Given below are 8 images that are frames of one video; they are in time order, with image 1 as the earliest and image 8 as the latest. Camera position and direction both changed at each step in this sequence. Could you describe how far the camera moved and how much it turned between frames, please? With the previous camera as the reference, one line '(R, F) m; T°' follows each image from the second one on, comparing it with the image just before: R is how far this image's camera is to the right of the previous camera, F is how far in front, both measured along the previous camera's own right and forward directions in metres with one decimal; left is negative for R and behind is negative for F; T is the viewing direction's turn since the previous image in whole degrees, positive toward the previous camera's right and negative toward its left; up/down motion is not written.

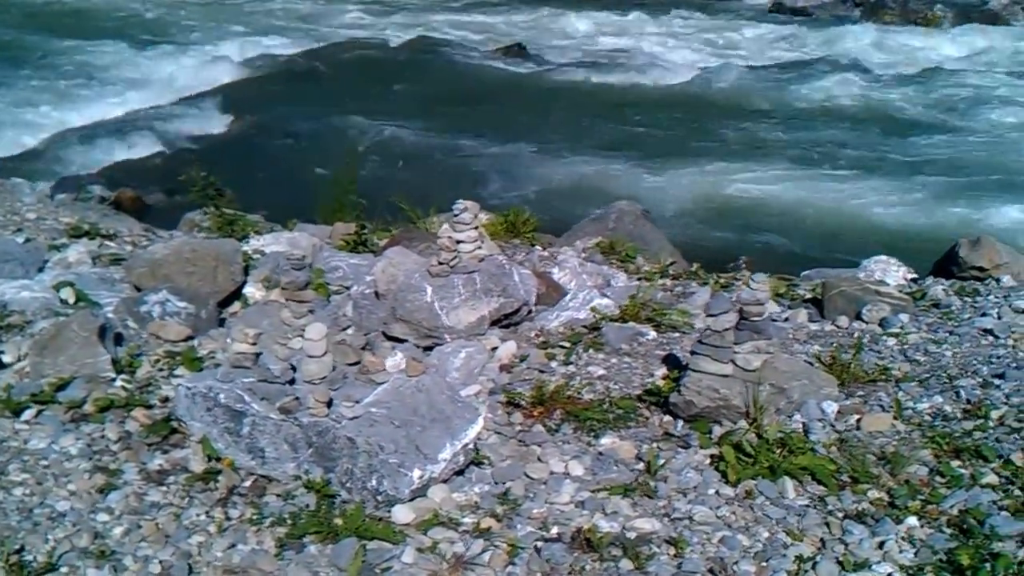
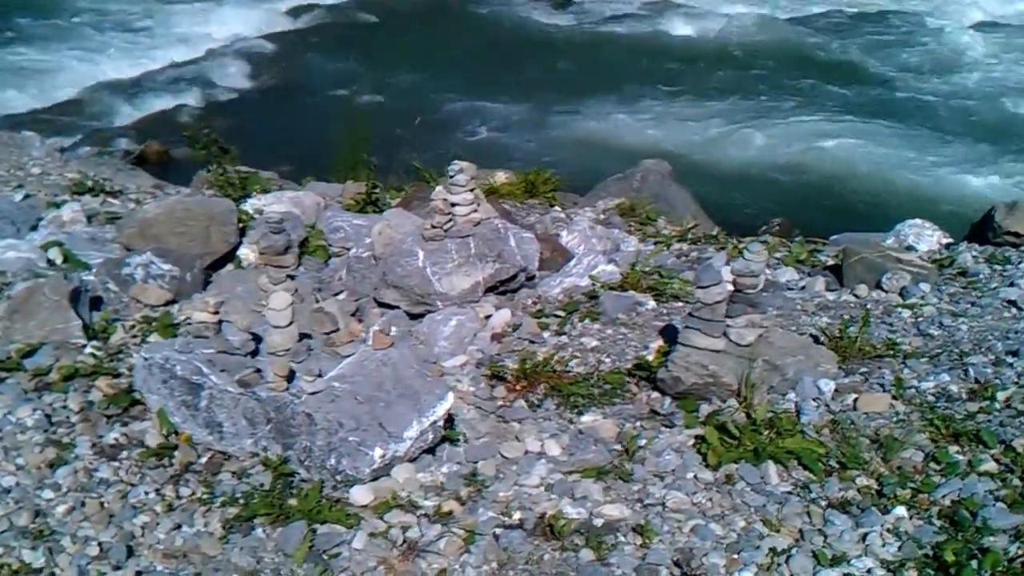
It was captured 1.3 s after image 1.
(+0.3, +0.2) m; -2°
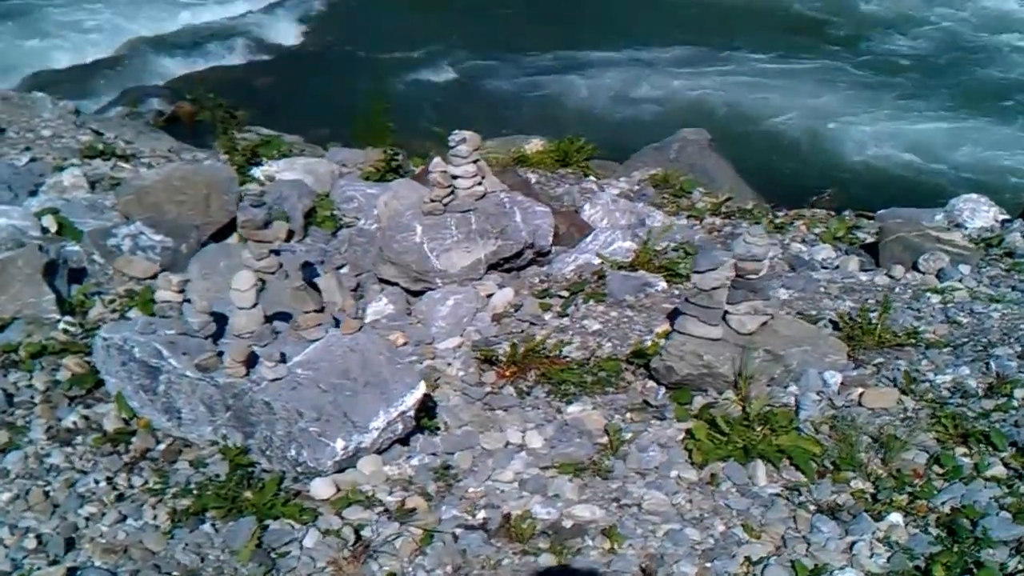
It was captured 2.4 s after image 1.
(+0.4, +0.3) m; -3°
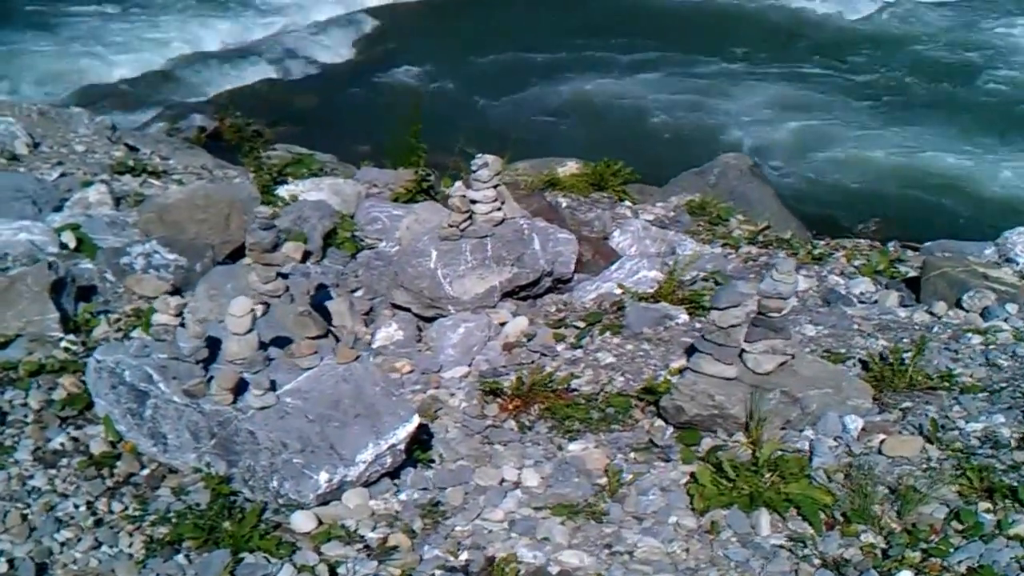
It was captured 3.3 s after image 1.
(+0.2, +0.2) m; -3°
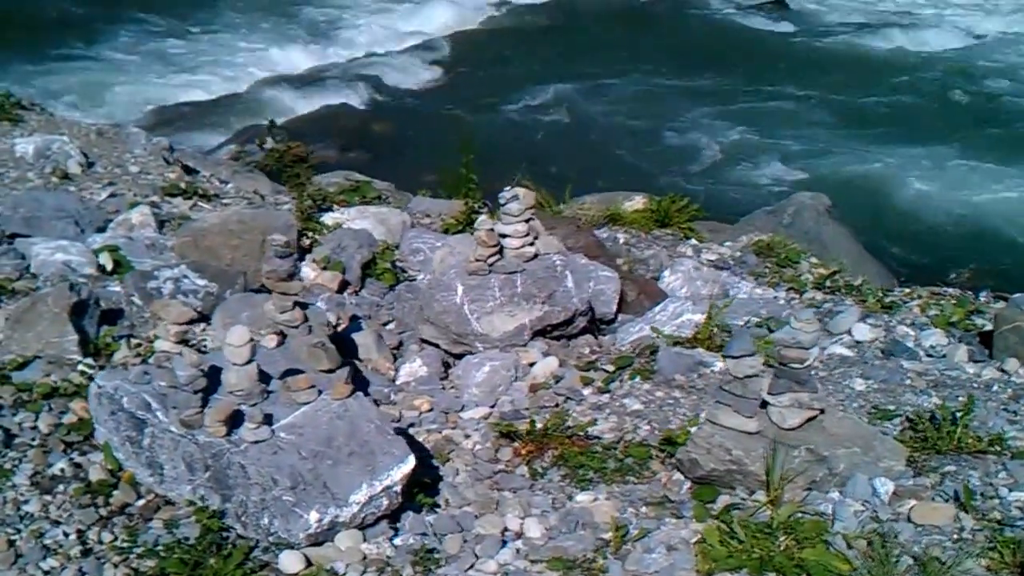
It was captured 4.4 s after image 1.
(+0.3, +0.2) m; -4°
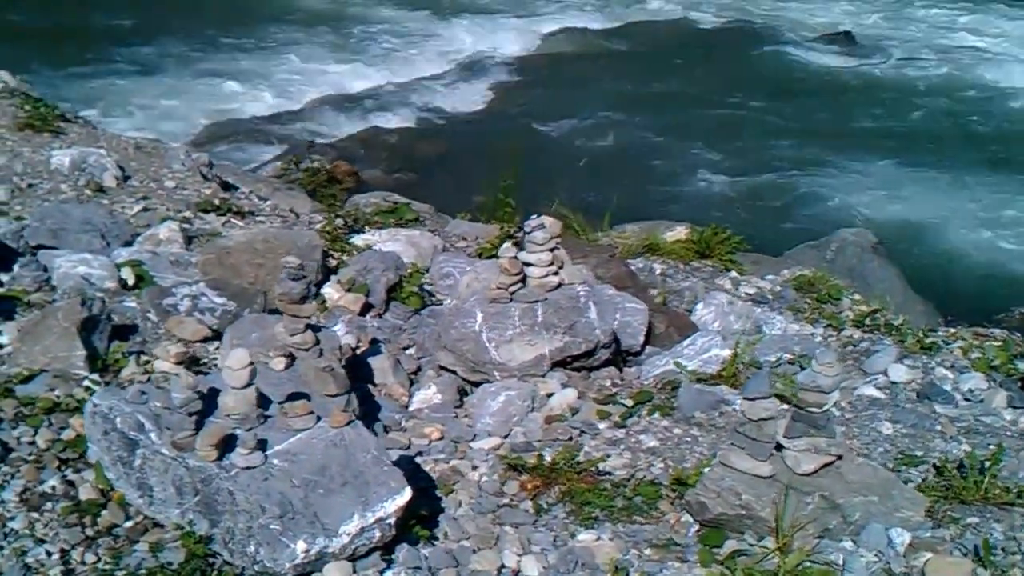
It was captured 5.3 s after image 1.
(+0.2, +0.1) m; -3°
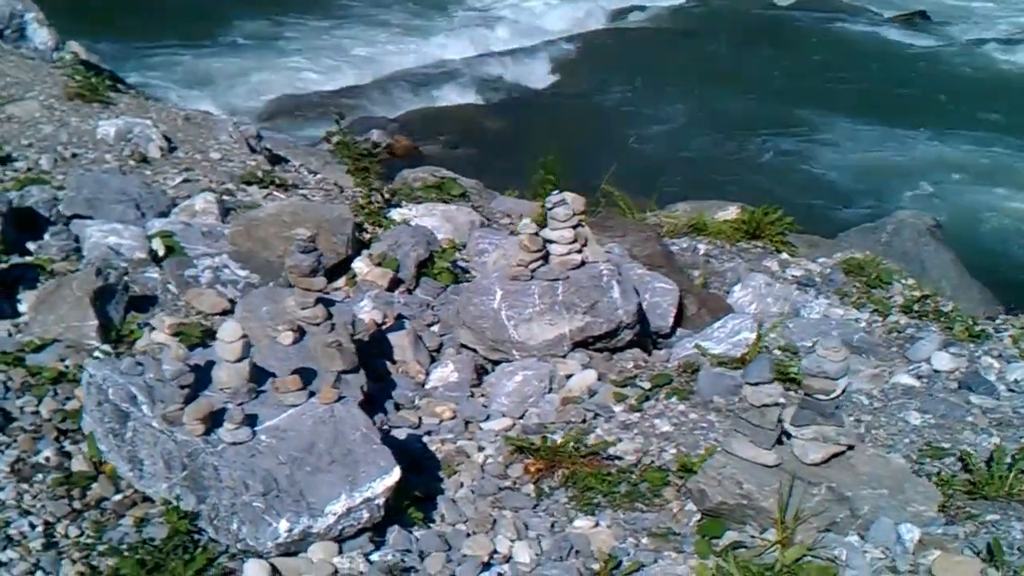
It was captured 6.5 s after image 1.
(+0.4, +0.1) m; -4°
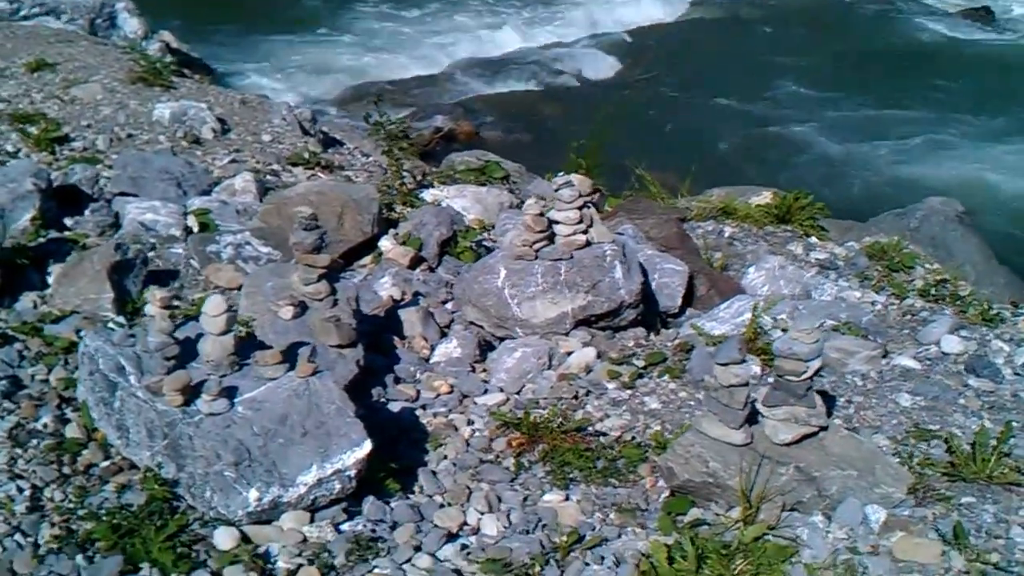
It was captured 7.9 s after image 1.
(+0.5, -0.1) m; -5°
